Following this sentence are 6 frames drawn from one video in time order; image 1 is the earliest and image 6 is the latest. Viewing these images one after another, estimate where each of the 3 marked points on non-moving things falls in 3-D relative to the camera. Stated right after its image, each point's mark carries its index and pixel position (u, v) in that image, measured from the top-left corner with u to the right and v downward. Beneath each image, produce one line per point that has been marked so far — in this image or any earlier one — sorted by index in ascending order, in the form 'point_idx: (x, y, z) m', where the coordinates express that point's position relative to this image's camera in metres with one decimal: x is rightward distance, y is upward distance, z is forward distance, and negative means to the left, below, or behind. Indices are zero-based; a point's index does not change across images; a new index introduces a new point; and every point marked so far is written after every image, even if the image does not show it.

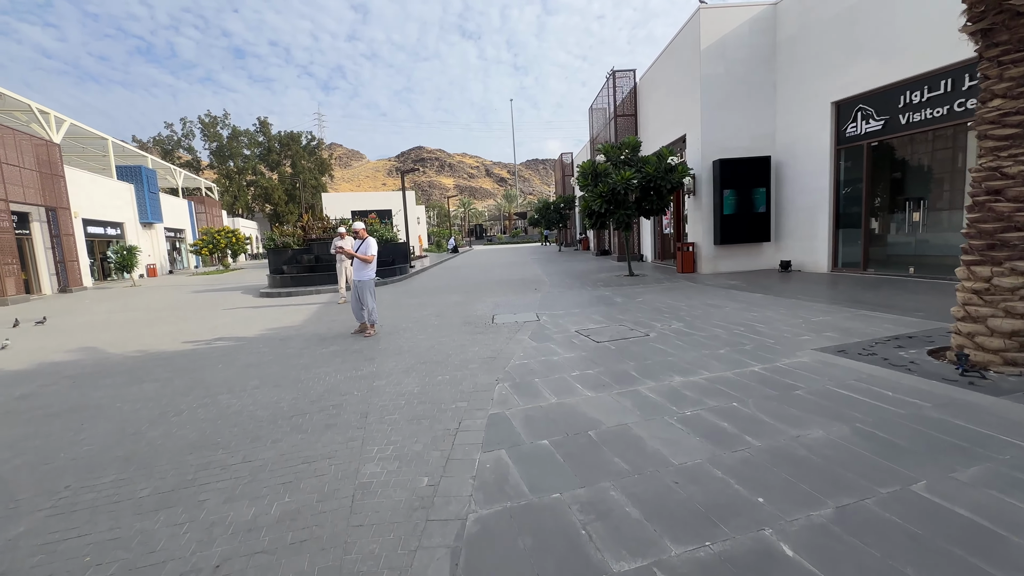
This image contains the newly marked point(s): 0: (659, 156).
0: (+3.6, +3.2, +10.9) m
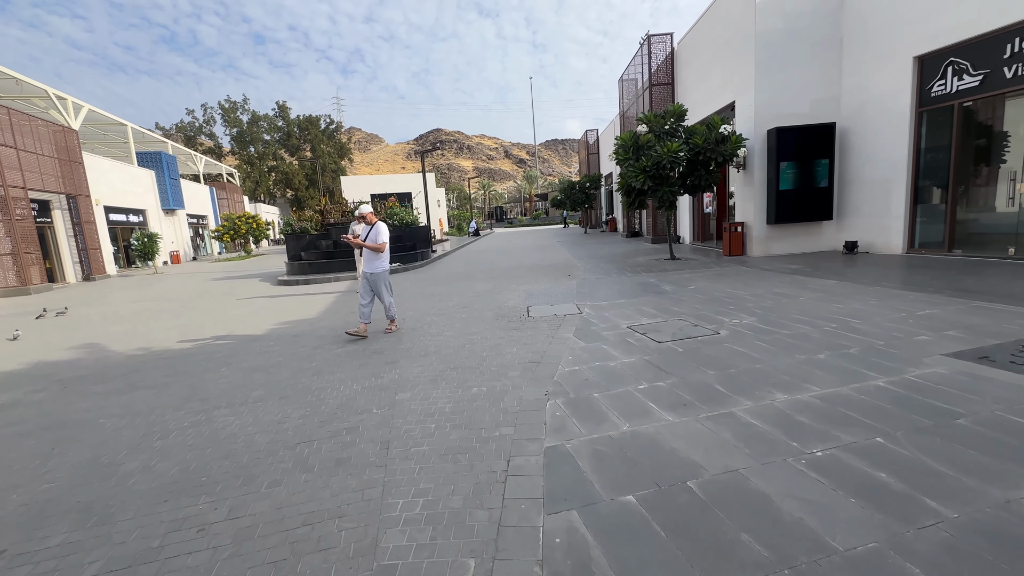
0: (+4.3, +3.5, +9.7) m
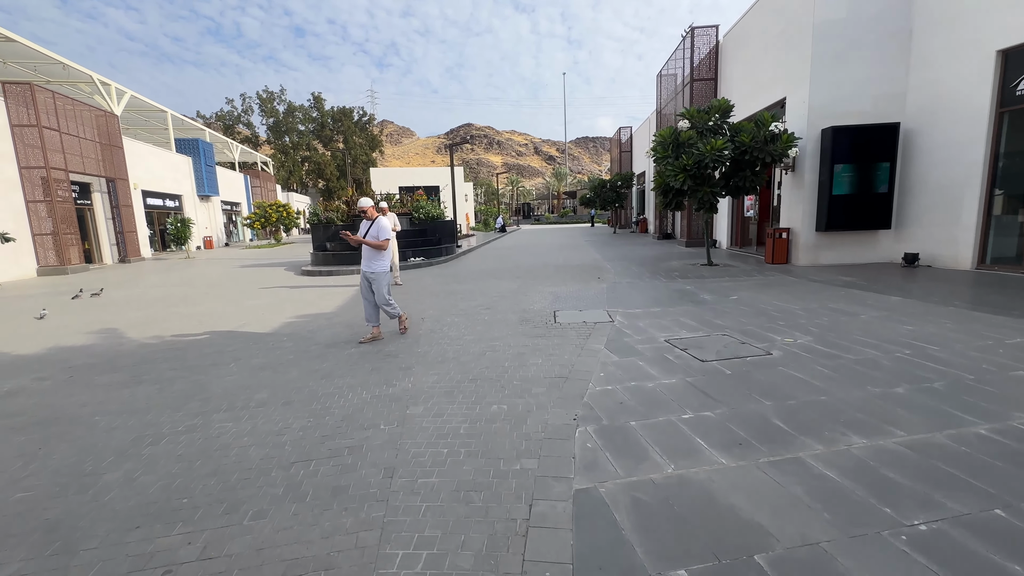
0: (+4.9, +3.3, +9.0) m
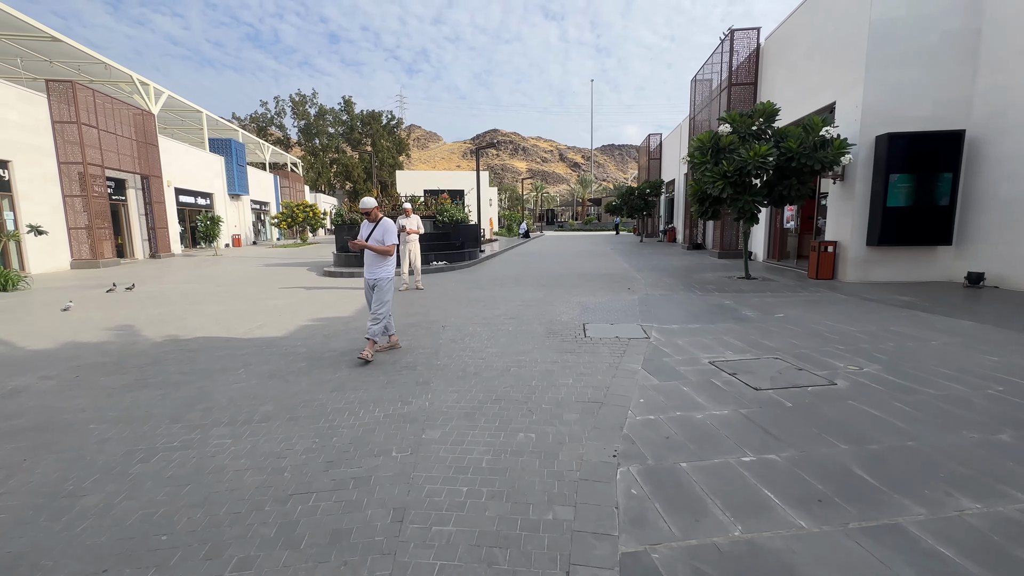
0: (+5.5, +3.0, +8.4) m
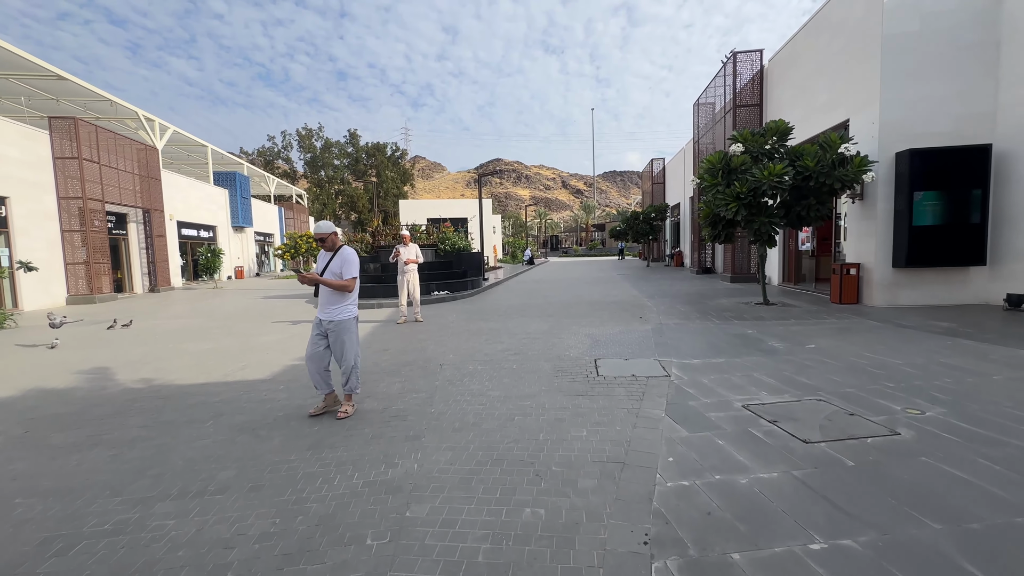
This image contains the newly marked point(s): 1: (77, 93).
0: (+5.5, +2.5, +8.0) m
1: (-17.4, +7.8, +18.0) m
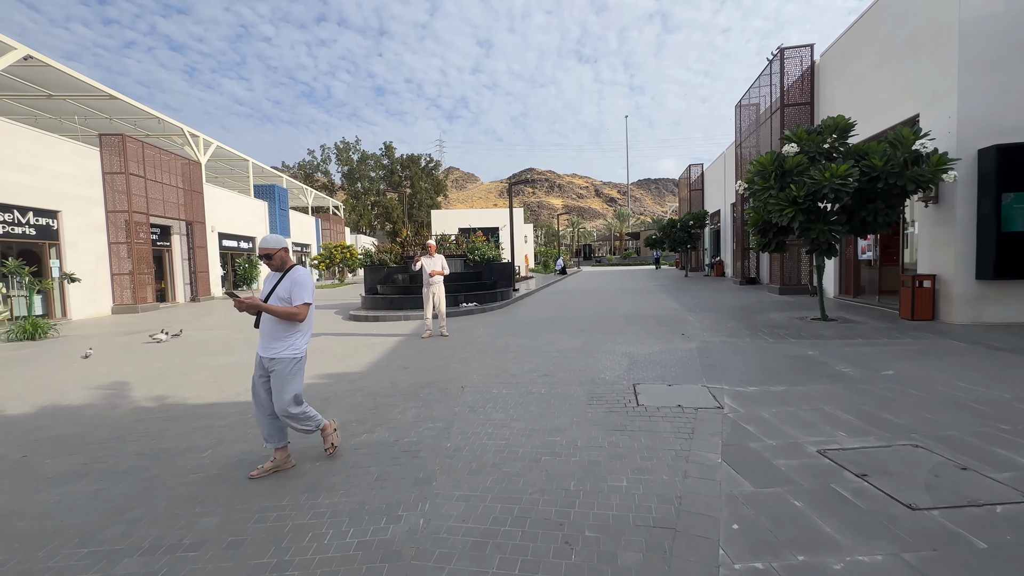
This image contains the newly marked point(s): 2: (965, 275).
0: (+6.0, +2.3, +7.1) m
1: (-16.1, +7.4, +18.8) m
2: (+7.7, +0.2, +7.6) m
